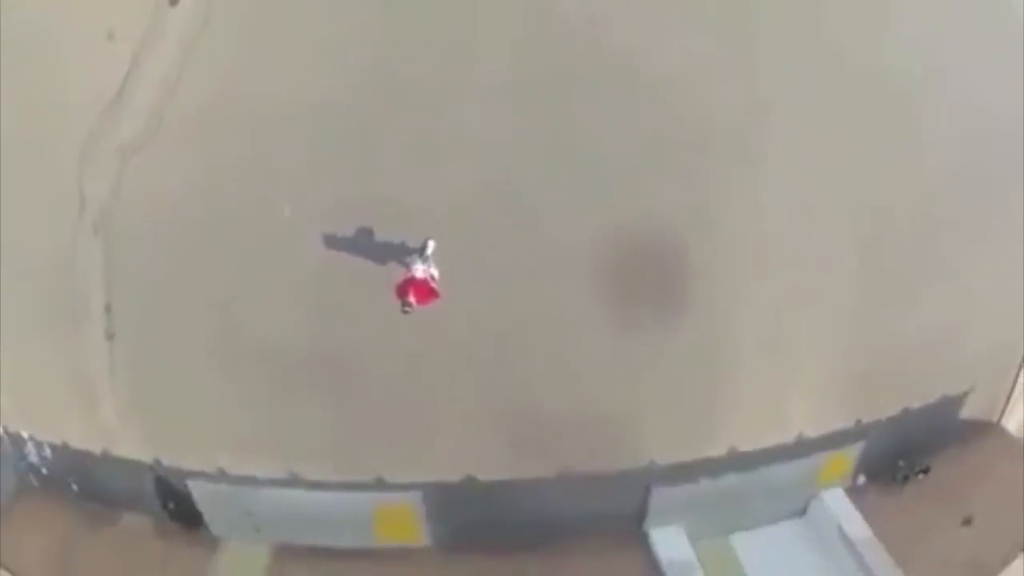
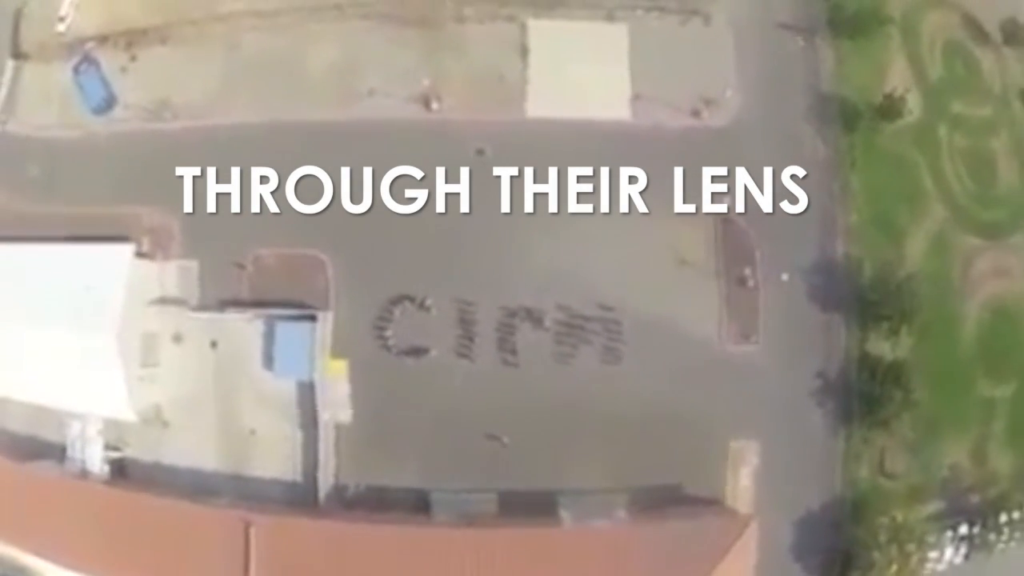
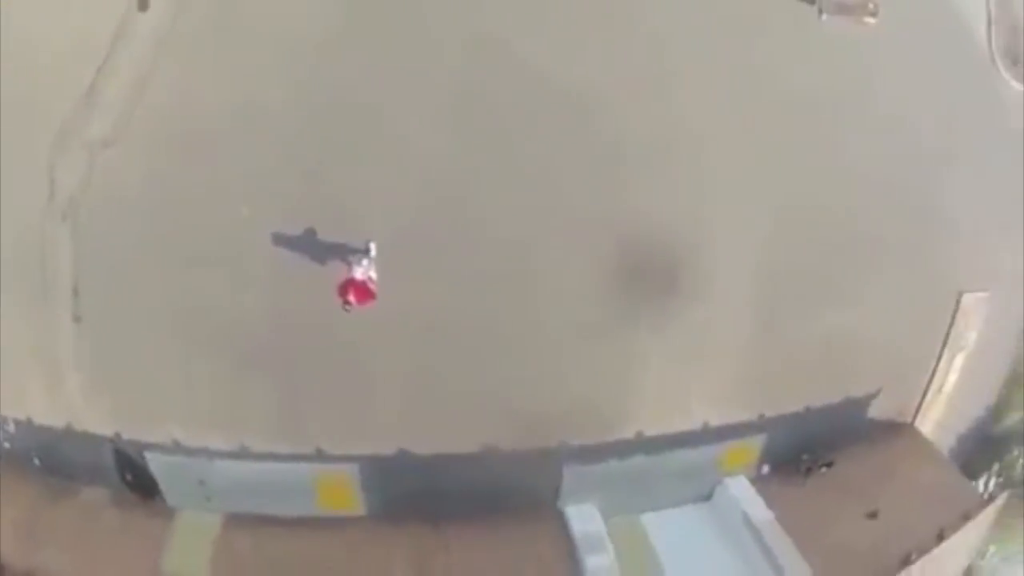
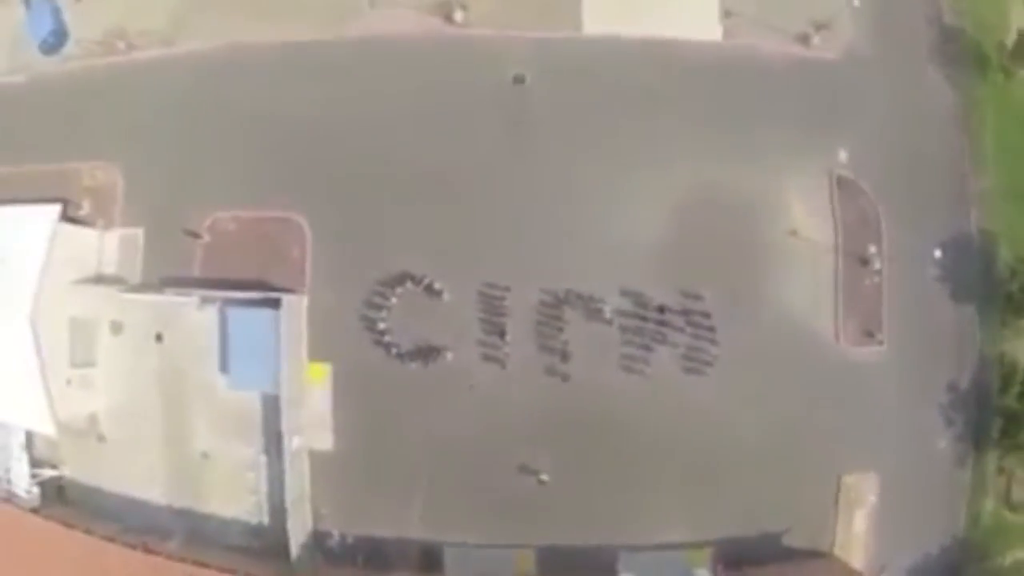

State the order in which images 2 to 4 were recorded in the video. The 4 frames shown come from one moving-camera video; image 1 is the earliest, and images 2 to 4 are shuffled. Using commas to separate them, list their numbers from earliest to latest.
3, 4, 2
